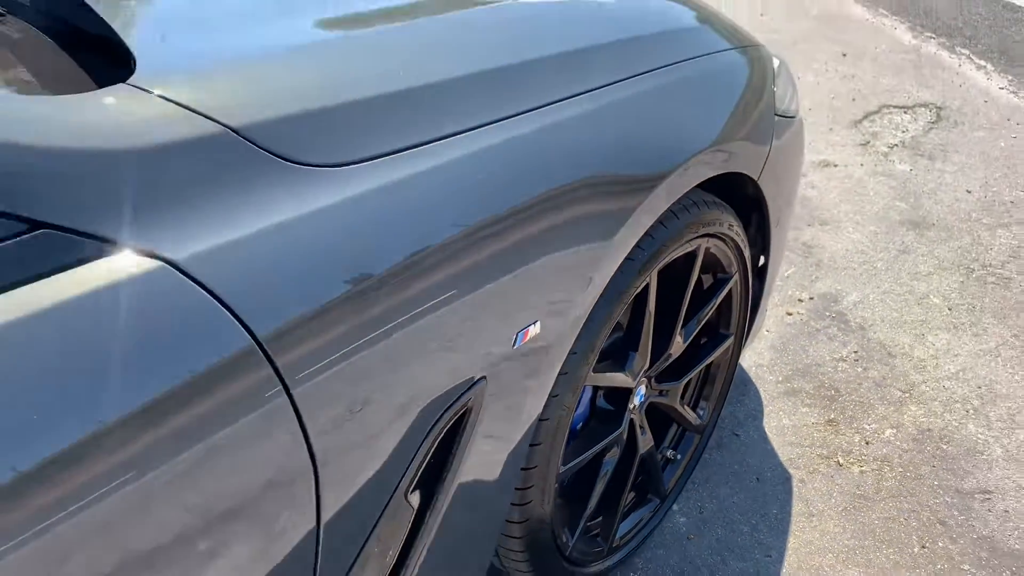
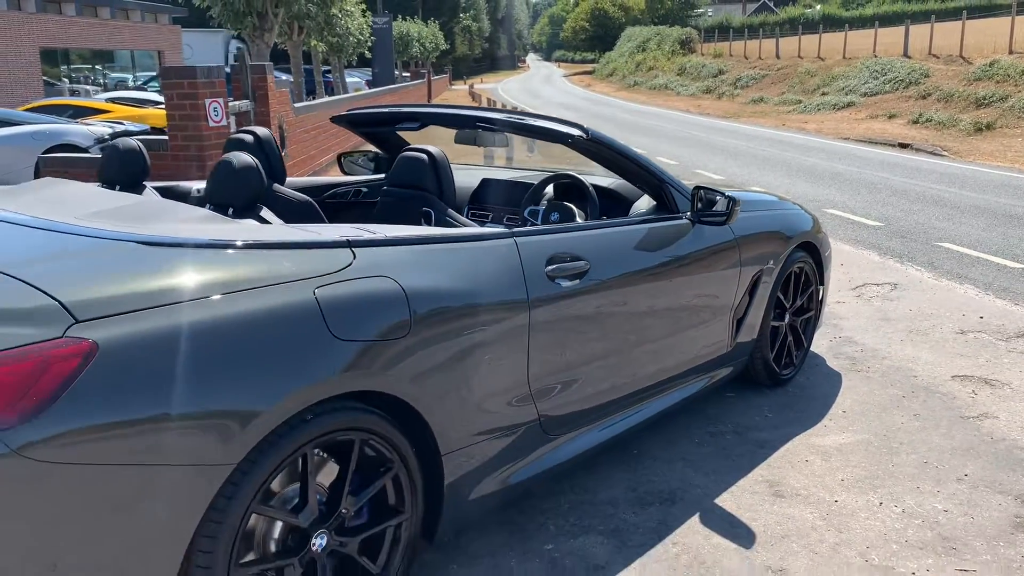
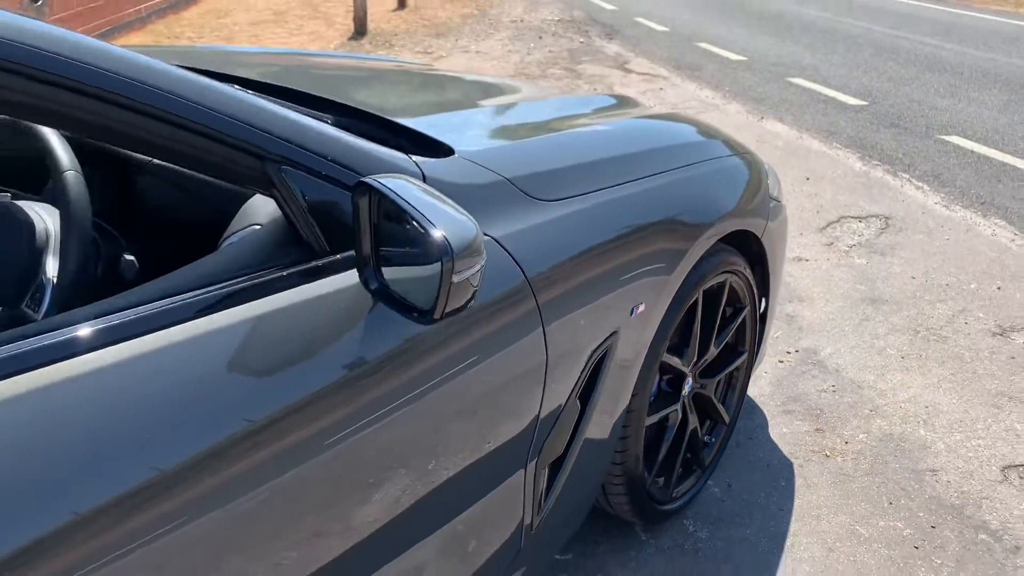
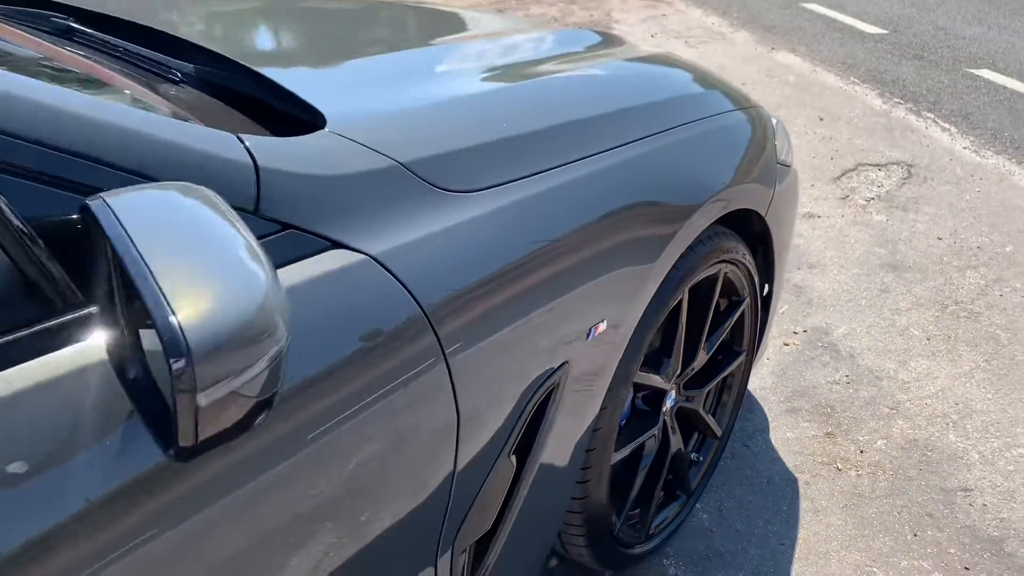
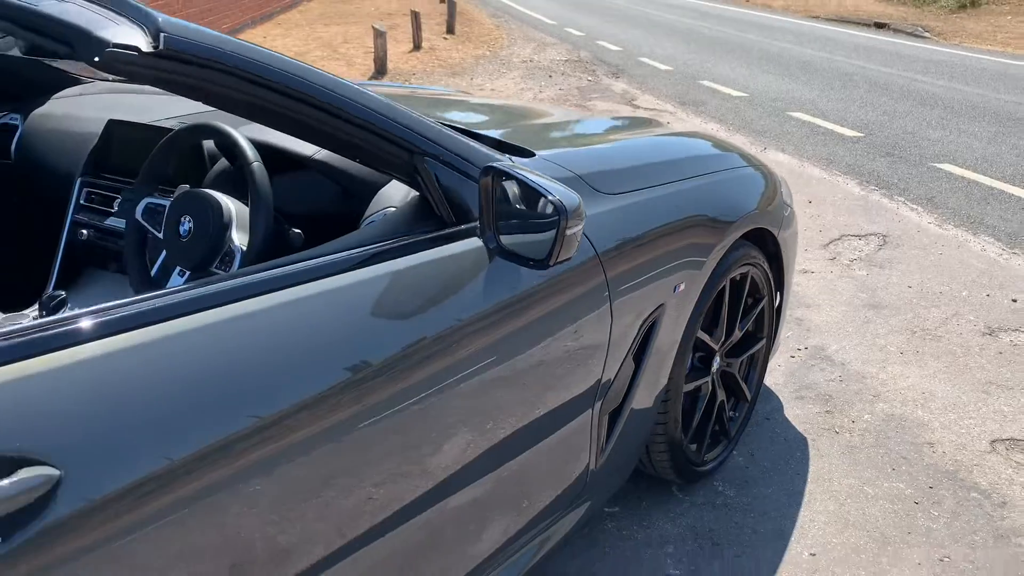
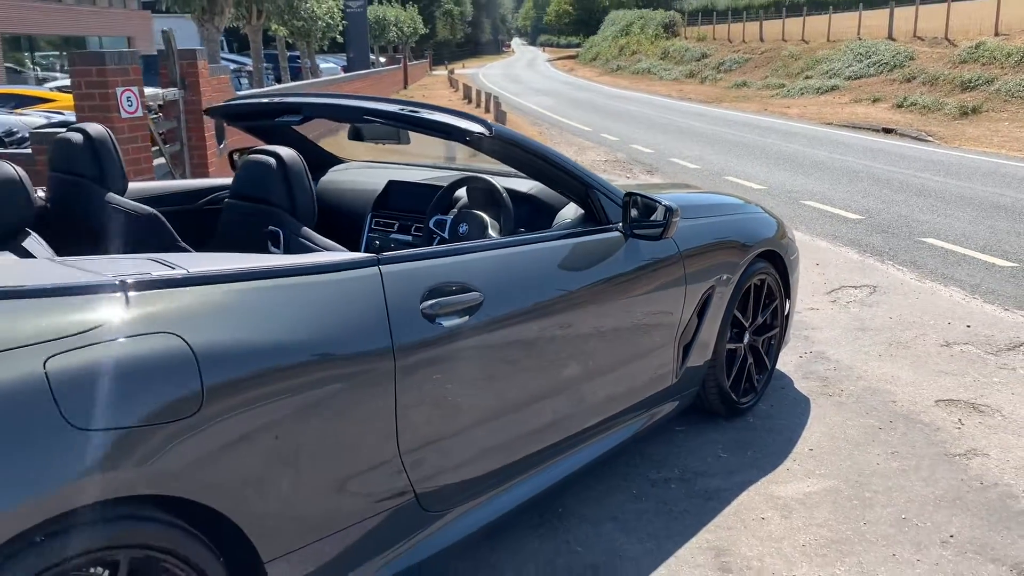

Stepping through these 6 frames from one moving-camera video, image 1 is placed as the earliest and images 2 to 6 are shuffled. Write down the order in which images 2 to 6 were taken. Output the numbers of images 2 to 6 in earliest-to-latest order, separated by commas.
4, 3, 5, 6, 2
